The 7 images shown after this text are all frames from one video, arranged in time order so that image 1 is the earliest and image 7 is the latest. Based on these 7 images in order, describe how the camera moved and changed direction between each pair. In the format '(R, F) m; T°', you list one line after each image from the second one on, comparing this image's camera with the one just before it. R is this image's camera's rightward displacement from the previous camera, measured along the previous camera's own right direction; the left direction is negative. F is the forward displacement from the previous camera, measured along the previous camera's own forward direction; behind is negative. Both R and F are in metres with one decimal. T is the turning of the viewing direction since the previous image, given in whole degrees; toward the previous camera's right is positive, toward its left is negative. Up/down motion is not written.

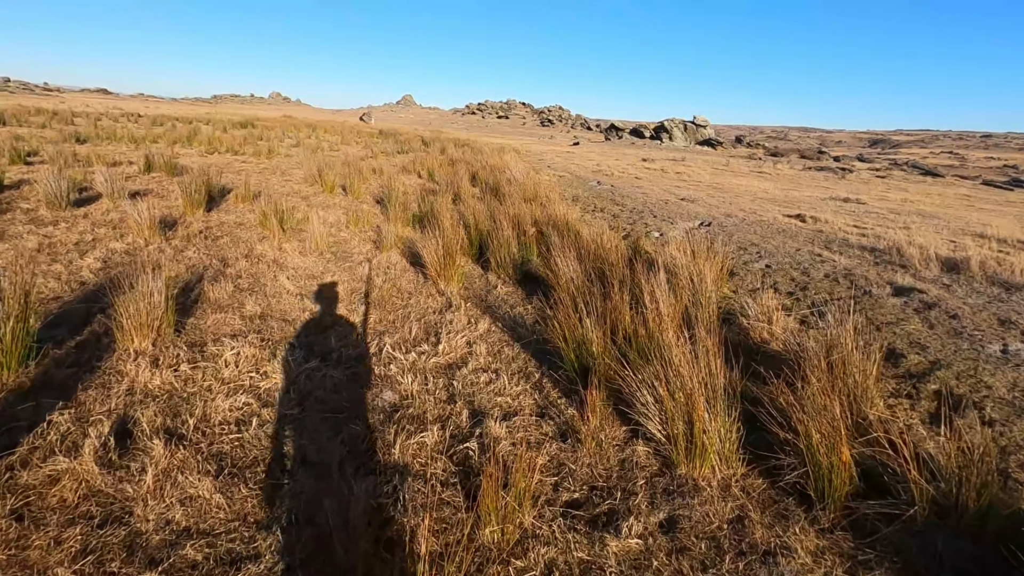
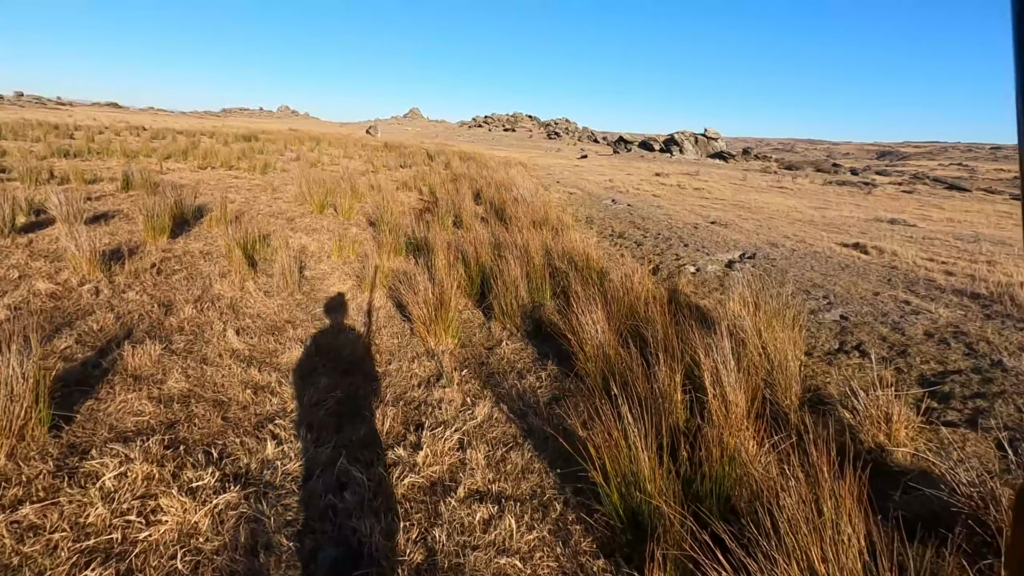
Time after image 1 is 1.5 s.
(0.0, +1.1) m; -1°
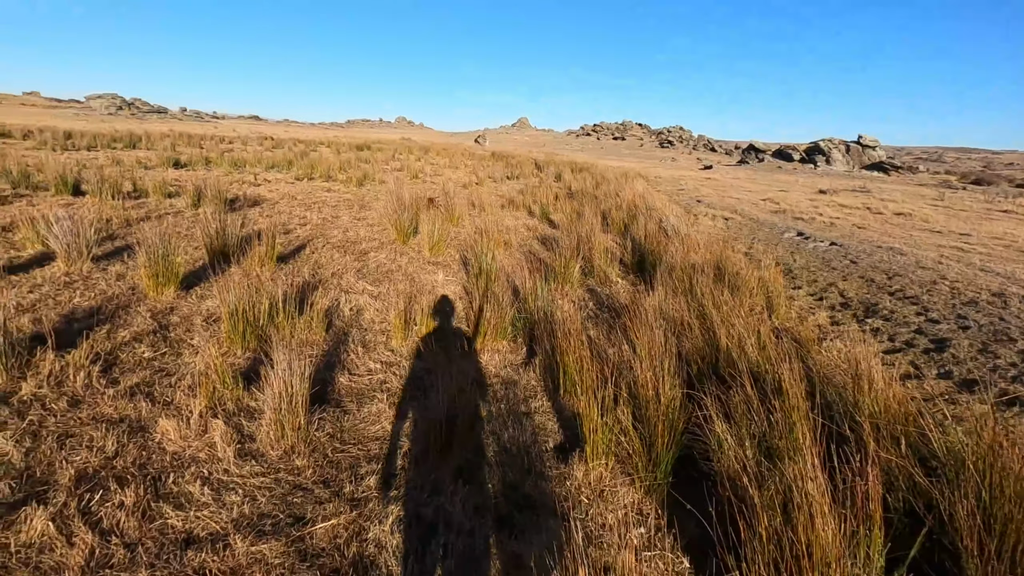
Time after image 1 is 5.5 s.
(-0.7, +2.9) m; -11°
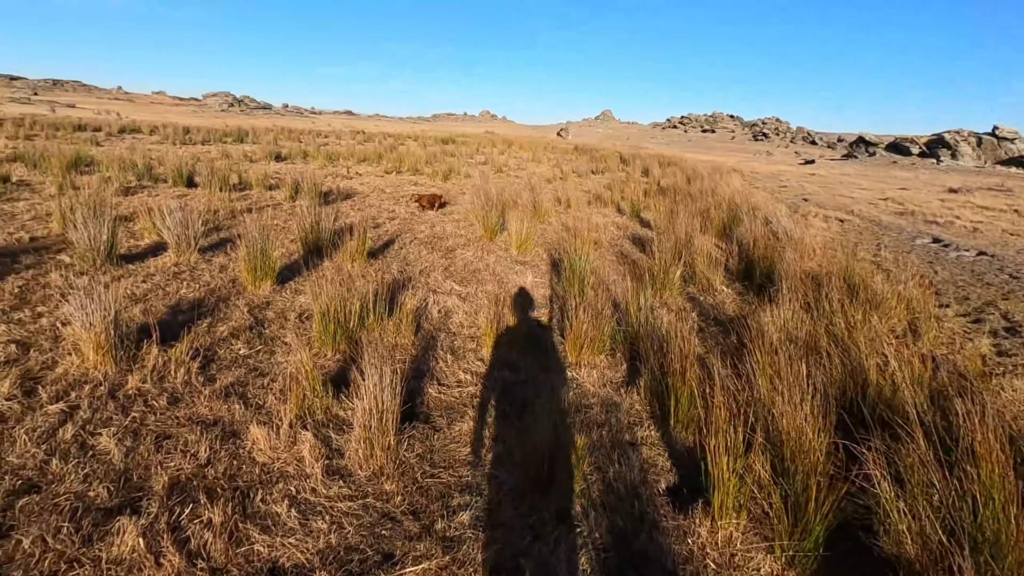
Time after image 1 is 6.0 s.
(-0.2, +0.3) m; -8°
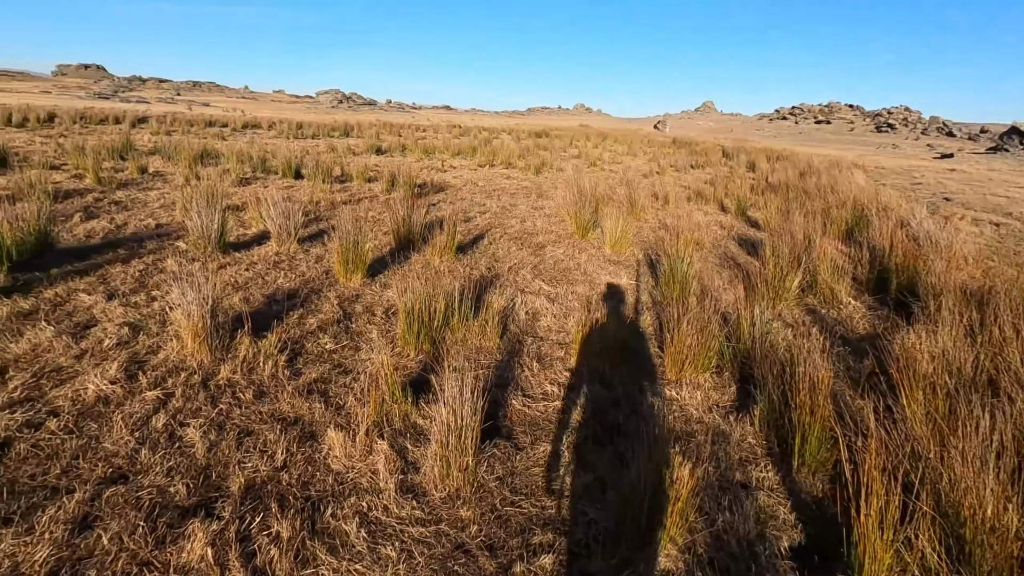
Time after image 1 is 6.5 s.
(-0.1, +0.3) m; -9°
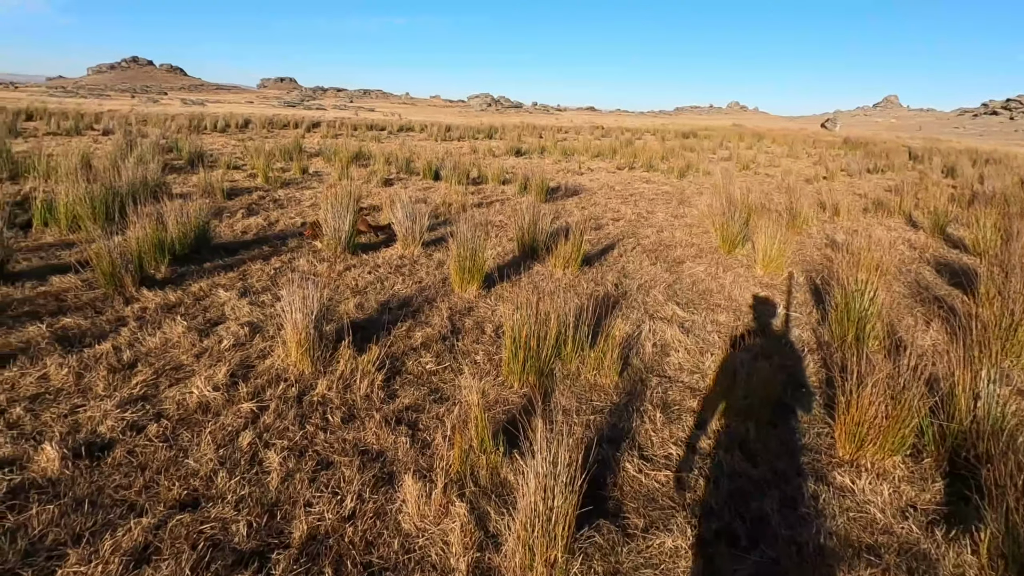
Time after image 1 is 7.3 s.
(0.0, +0.5) m; -14°
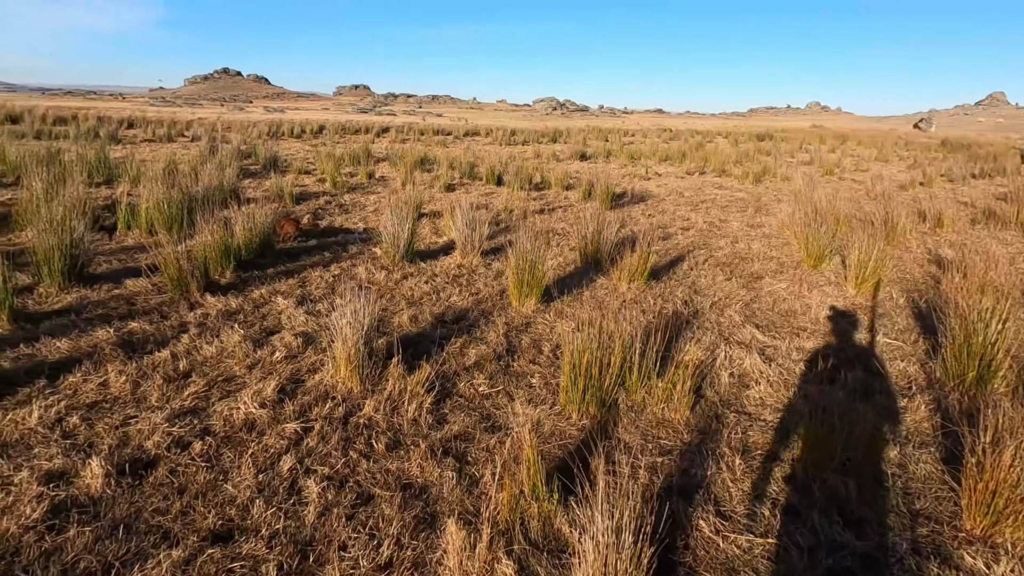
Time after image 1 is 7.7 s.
(0.0, +0.3) m; -7°
